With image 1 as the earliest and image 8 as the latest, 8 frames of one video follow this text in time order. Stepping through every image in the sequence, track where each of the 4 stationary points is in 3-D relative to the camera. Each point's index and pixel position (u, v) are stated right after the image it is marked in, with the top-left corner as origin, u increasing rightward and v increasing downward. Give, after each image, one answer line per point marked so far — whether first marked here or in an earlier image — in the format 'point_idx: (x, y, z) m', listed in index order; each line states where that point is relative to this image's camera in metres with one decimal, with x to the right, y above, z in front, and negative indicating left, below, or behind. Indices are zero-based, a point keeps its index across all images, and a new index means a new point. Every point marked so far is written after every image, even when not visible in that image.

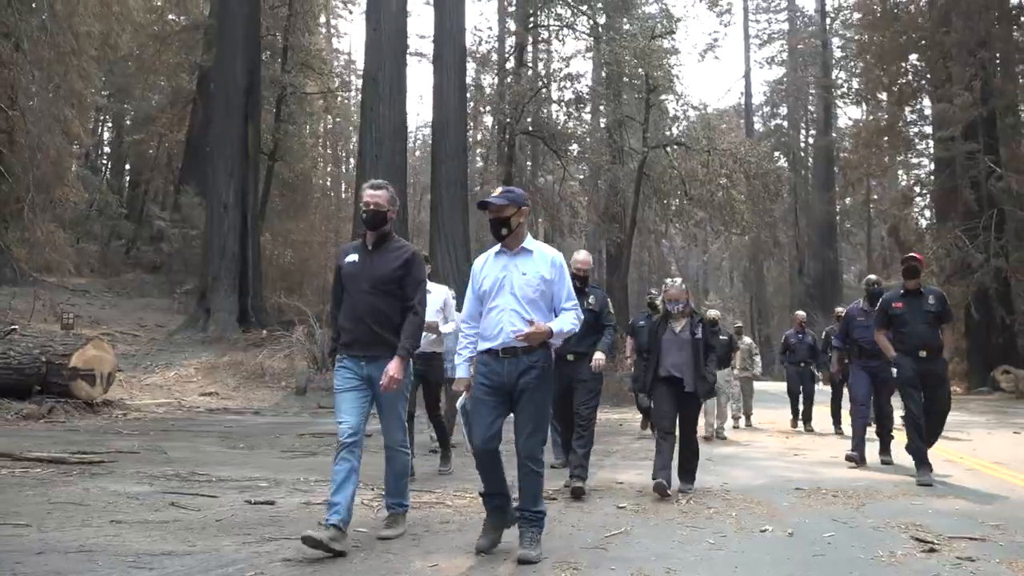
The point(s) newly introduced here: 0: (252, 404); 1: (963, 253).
0: (-3.4, -1.5, +11.1) m
1: (+10.2, +0.8, +19.2) m
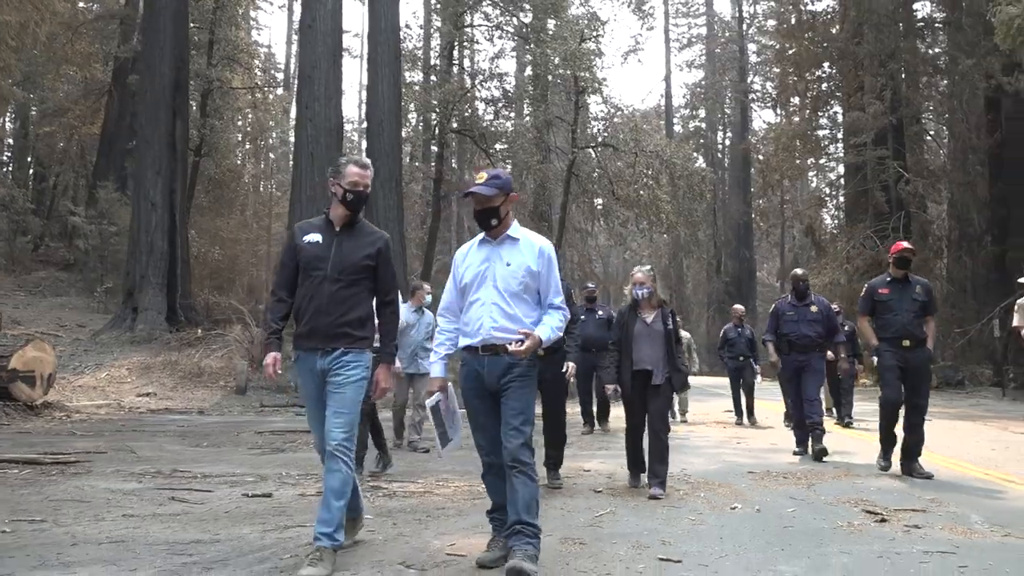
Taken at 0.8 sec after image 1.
0: (-4.1, -1.5, +11.0) m
1: (+8.6, +0.9, +20.3) m
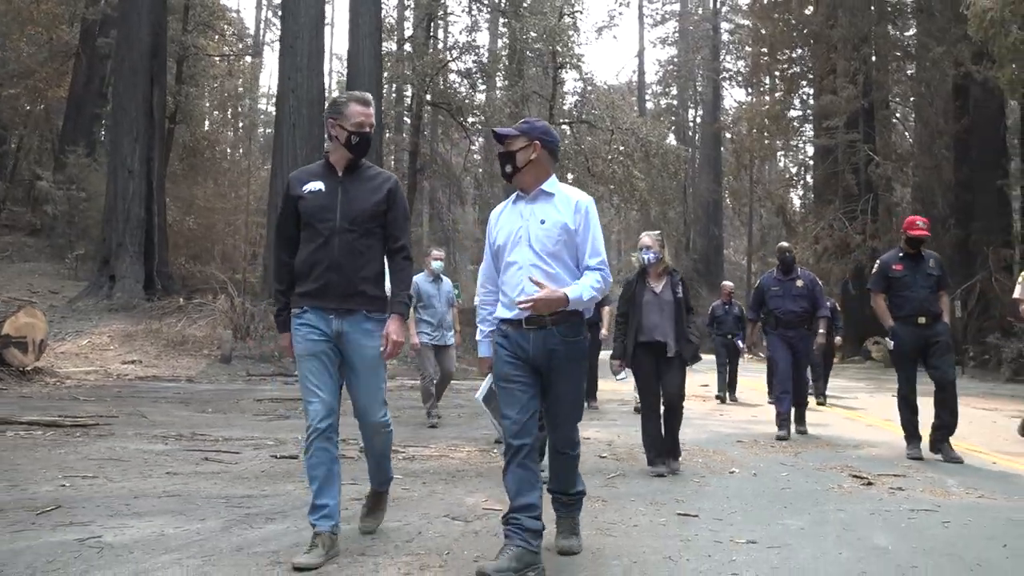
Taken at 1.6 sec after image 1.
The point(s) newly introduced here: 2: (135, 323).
0: (-4.3, -1.1, +11.1) m
1: (+8.1, +1.4, +20.8) m
2: (-6.1, -0.6, +13.9) m
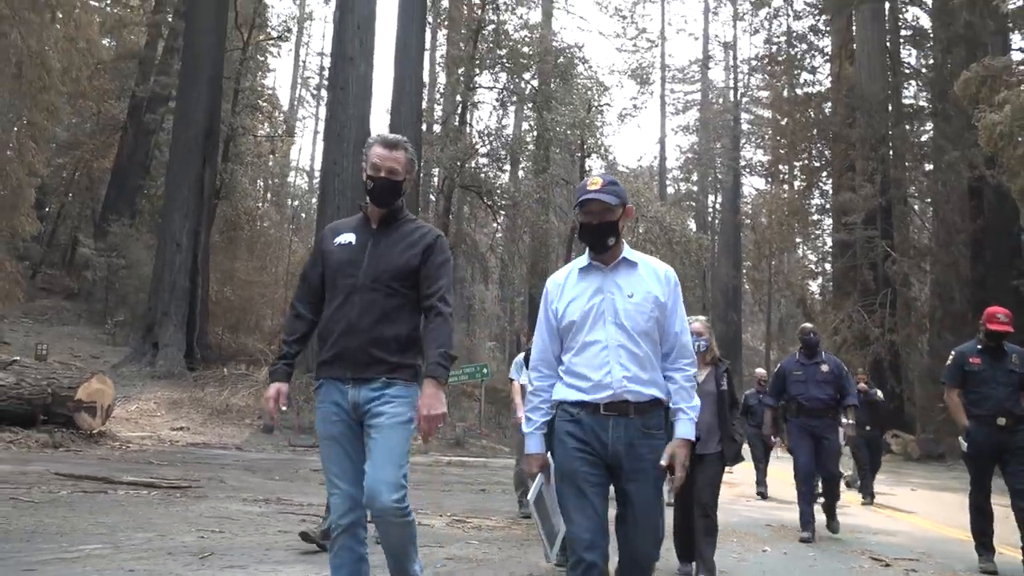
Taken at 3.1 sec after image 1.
0: (-3.9, -2.1, +11.7) m
1: (+8.7, -0.9, +21.3) m
2: (-5.7, -1.7, +14.5) m
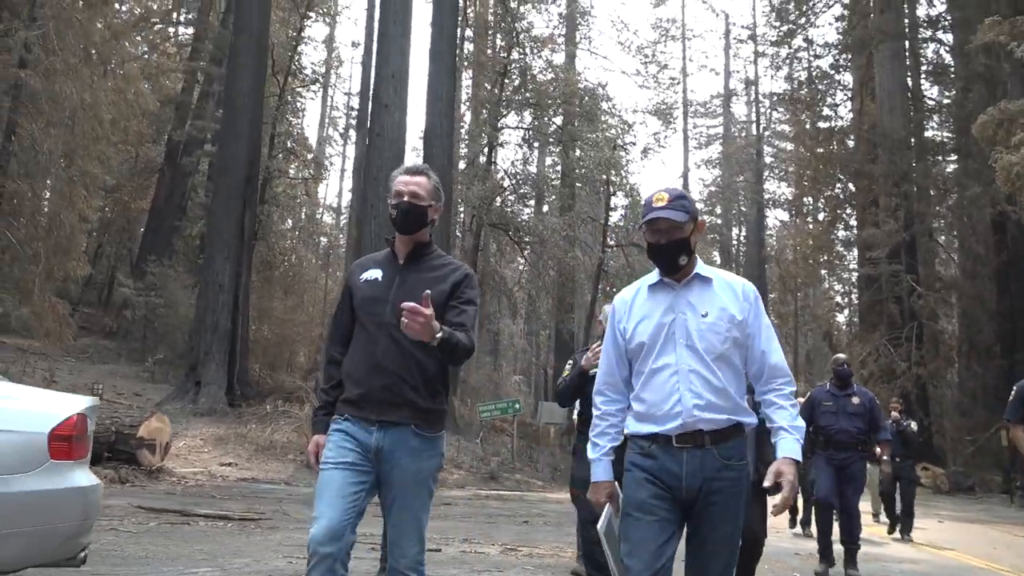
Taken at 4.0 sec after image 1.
0: (-3.4, -2.7, +12.2) m
1: (+9.5, -1.8, +21.5) m
2: (-5.1, -2.4, +15.0) m
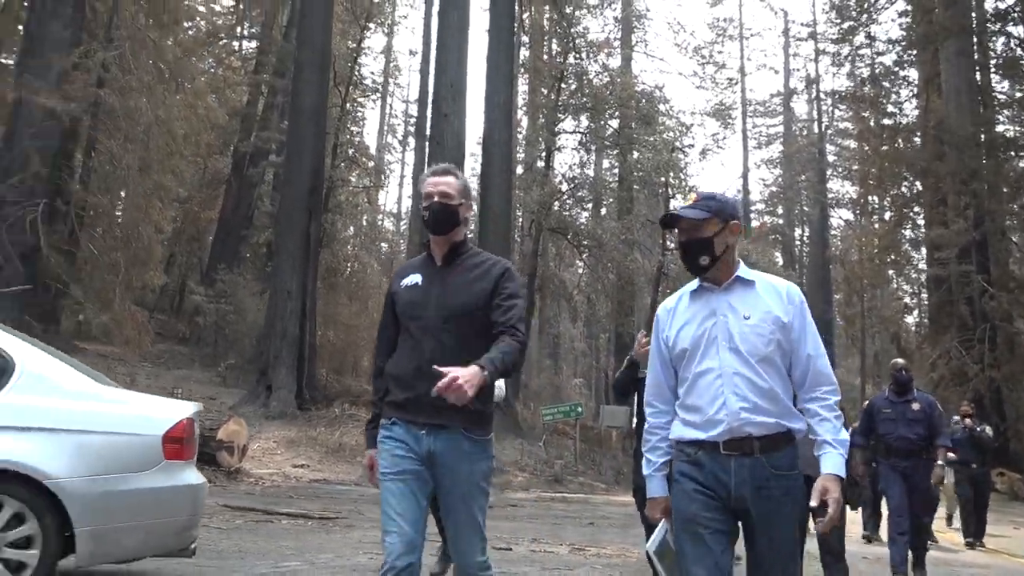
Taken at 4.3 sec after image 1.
0: (-2.5, -2.8, +12.6) m
1: (+11.0, -1.8, +21.0) m
2: (-4.0, -2.6, +15.5) m
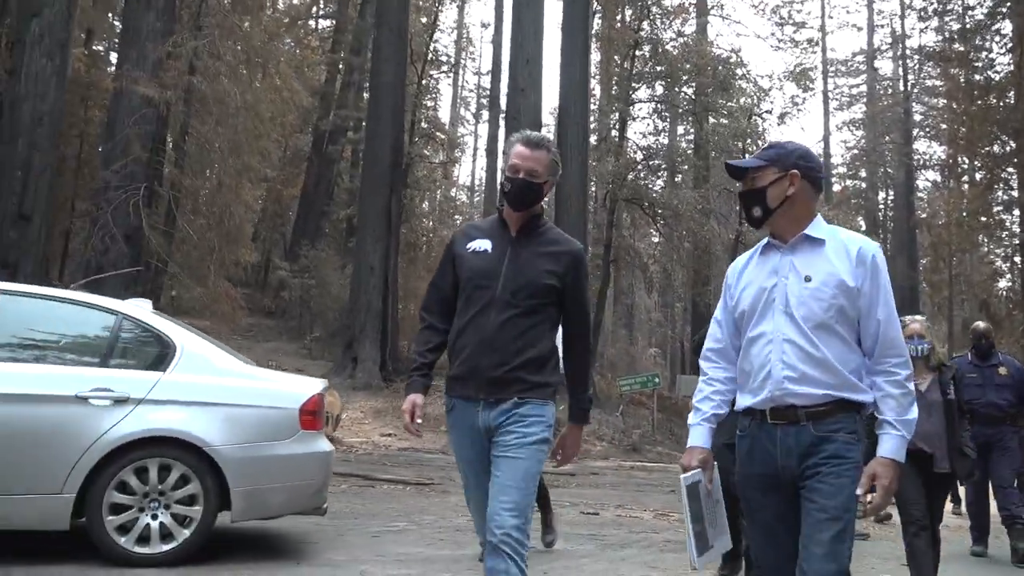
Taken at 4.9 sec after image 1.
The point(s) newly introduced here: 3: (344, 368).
0: (-1.3, -2.4, +13.1) m
1: (+12.9, -0.9, +20.3) m
2: (-2.5, -2.1, +16.2) m
3: (-3.9, -1.8, +19.7) m
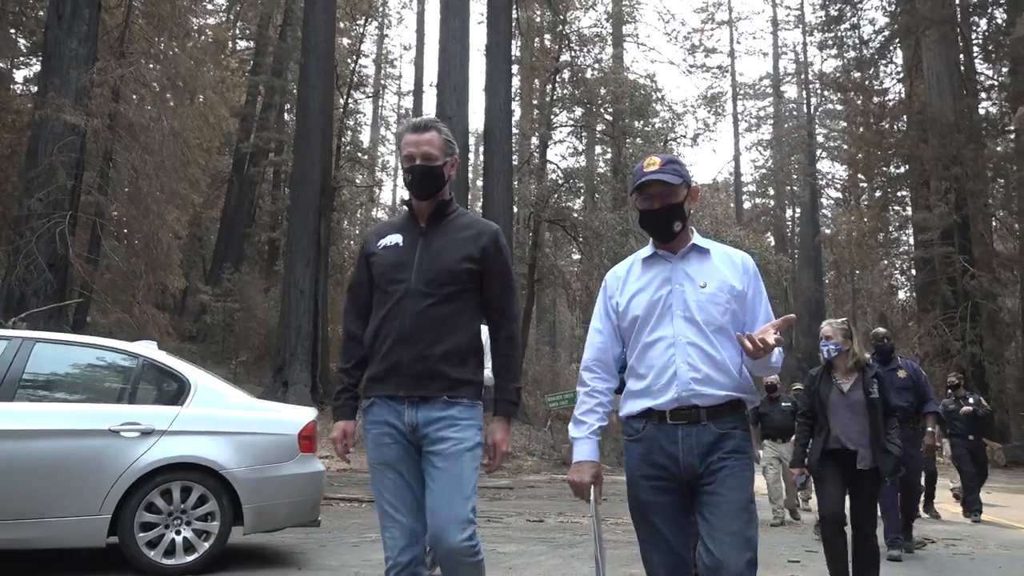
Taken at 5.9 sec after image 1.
0: (-2.3, -2.8, +13.4) m
1: (+11.1, -1.3, +21.9) m
2: (-3.8, -2.6, +16.4) m
3: (-5.5, -2.4, +19.8) m
